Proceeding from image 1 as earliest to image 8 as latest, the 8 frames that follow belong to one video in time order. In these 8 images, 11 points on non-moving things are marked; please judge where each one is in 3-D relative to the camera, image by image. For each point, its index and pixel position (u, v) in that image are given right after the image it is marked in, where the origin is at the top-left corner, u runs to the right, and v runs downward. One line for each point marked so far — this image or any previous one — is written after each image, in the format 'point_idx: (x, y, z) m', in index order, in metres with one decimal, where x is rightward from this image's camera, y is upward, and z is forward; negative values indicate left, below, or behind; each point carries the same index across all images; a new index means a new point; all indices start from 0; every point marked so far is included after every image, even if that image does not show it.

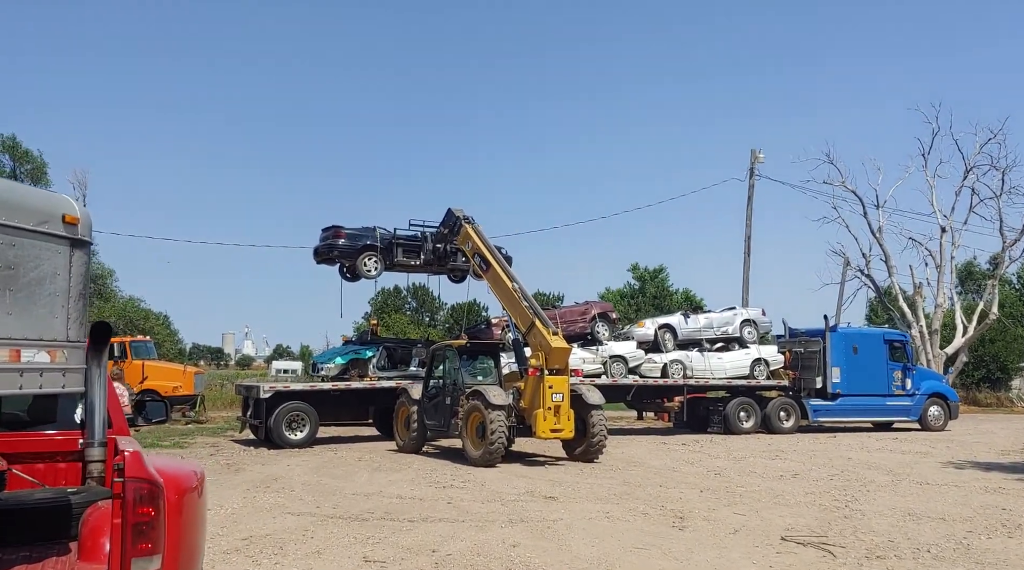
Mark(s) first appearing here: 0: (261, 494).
0: (-3.2, -2.6, +11.3) m
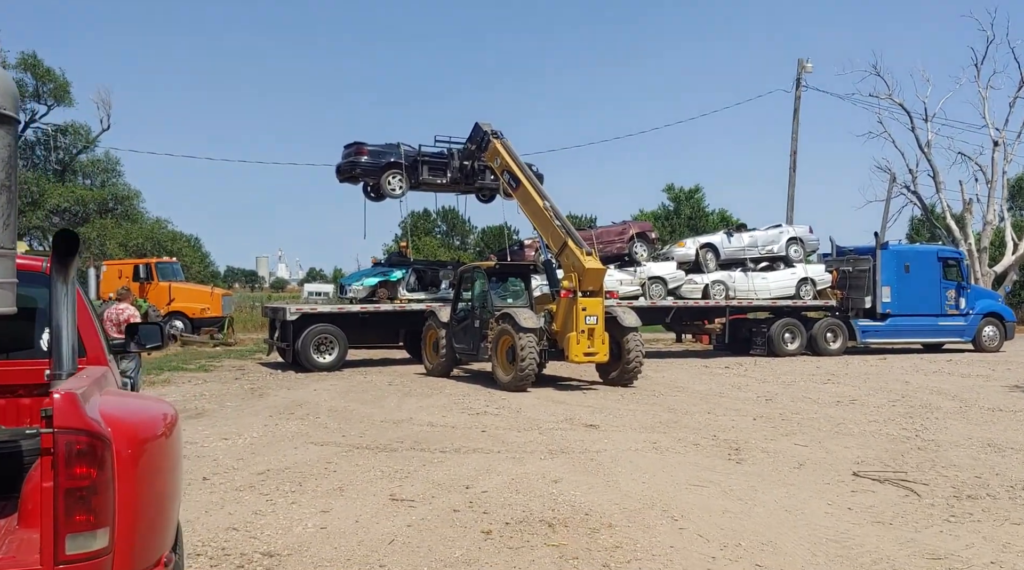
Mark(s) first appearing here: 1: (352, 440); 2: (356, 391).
0: (-2.7, -1.6, +10.7) m
1: (-1.7, -1.6, +9.2) m
2: (-2.4, -1.6, +13.9) m
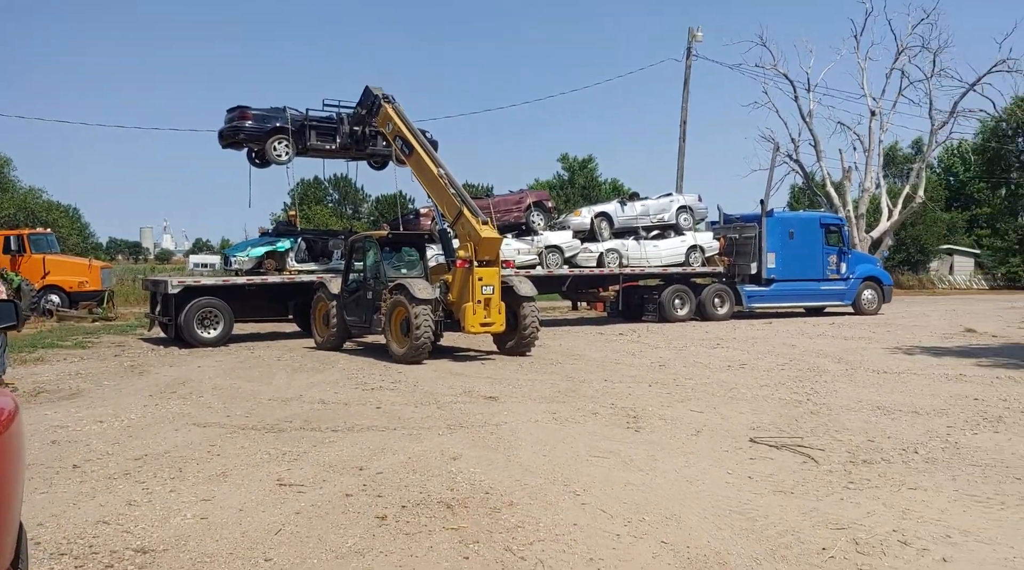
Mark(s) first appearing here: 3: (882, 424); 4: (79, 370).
0: (-3.9, -1.3, +10.1) m
1: (-2.7, -1.3, +8.7) m
2: (-4.0, -1.2, +13.3) m
3: (+3.2, -1.2, +7.8) m
4: (-6.4, -1.3, +13.1) m
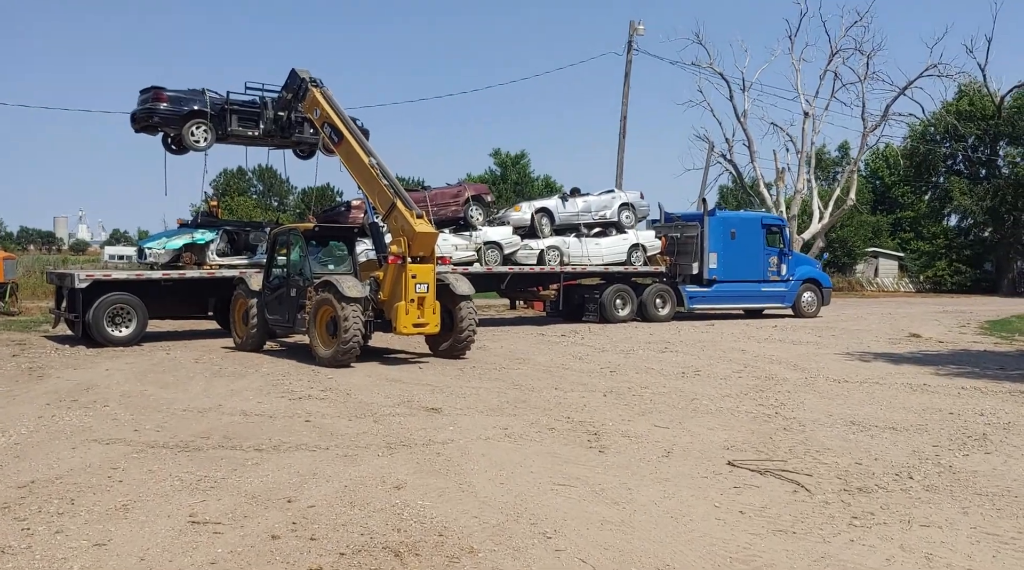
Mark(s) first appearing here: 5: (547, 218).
0: (-4.5, -1.2, +8.9) m
1: (-3.1, -1.3, +7.7) m
2: (-4.8, -1.2, +12.1) m
3: (+2.8, -1.3, +7.2) m
4: (-7.2, -1.2, +11.7) m
5: (+0.8, +1.5, +19.6) m
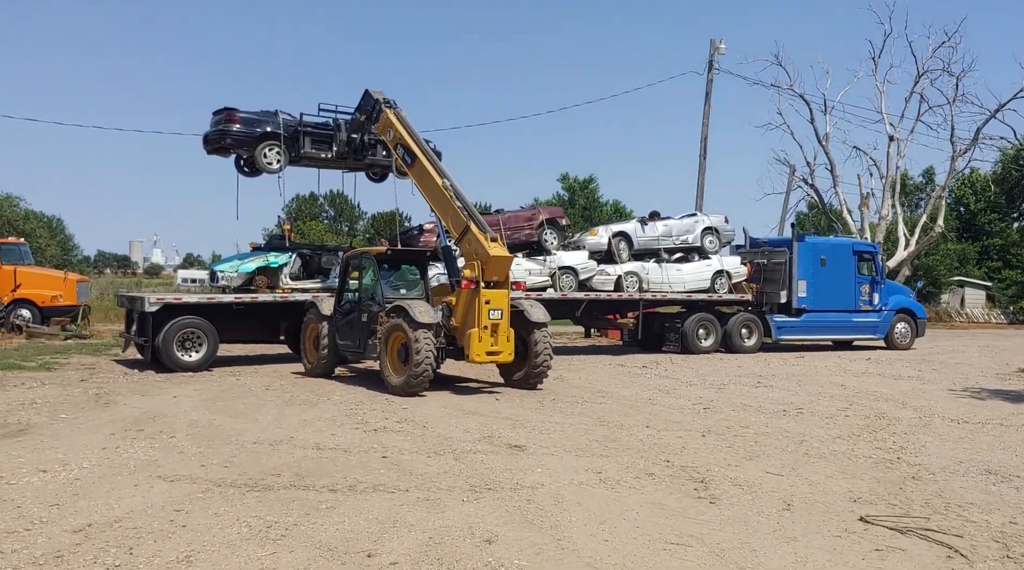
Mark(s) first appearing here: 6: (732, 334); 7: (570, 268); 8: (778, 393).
0: (-3.6, -1.5, +8.5) m
1: (-2.4, -1.5, +7.2) m
2: (-3.7, -1.5, +11.7) m
3: (+3.5, -1.5, +6.3) m
4: (-6.1, -1.4, +11.5) m
5: (+2.4, +0.9, +18.8) m
6: (+4.8, -1.1, +19.4) m
7: (+1.2, +0.3, +17.9) m
8: (+3.7, -1.5, +12.5) m
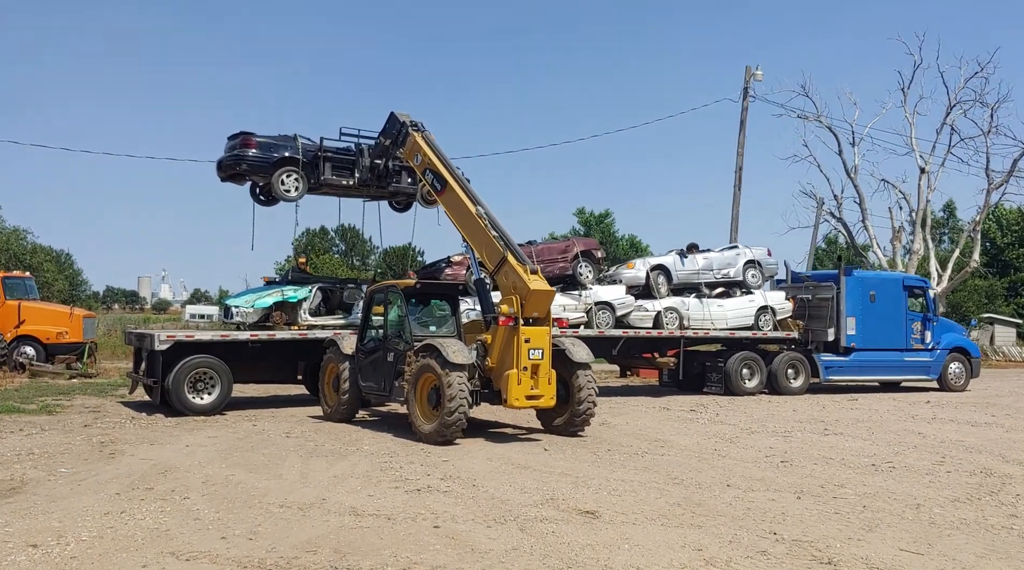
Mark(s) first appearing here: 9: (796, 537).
0: (-3.1, -1.8, +7.3) m
1: (-1.8, -1.7, +6.0) m
2: (-3.2, -1.9, +10.5) m
3: (+4.1, -1.7, +5.1) m
4: (-5.5, -1.9, +10.3) m
5: (+3.0, +0.2, +17.7) m
6: (+5.4, -1.8, +18.1) m
7: (+1.8, -0.3, +16.7) m
8: (+4.3, -2.0, +11.2) m
9: (+2.0, -1.8, +6.3) m
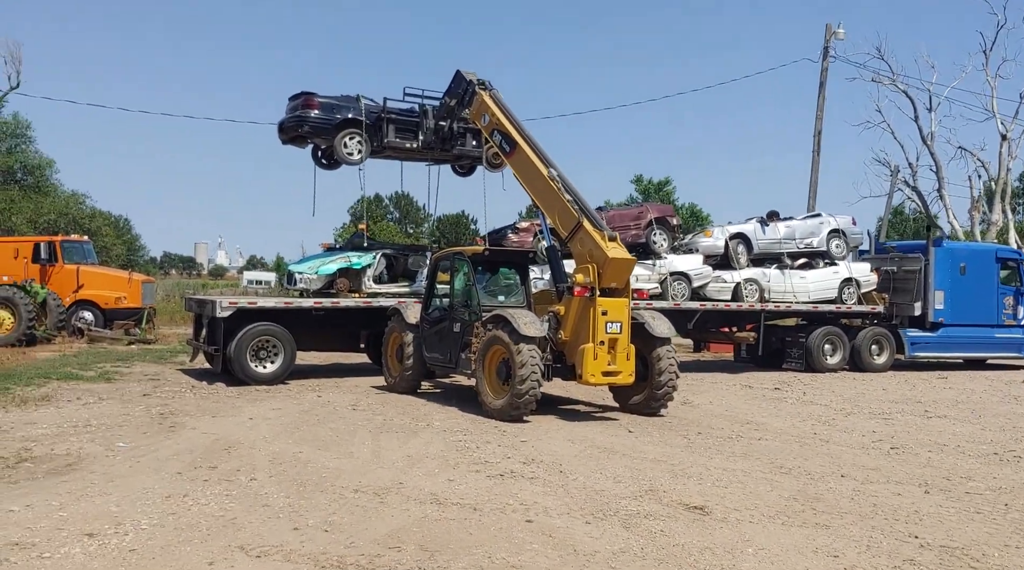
0: (-2.4, -1.5, +6.8) m
1: (-1.2, -1.5, +5.4) m
2: (-2.3, -1.5, +10.0) m
3: (+4.7, -1.6, +4.1) m
4: (-4.6, -1.5, +9.9) m
5: (+4.3, +0.7, +16.7) m
6: (+6.7, -1.2, +17.1) m
7: (+3.0, +0.2, +15.9) m
8: (+5.2, -1.6, +10.3) m
9: (+2.7, -1.6, +5.5) m
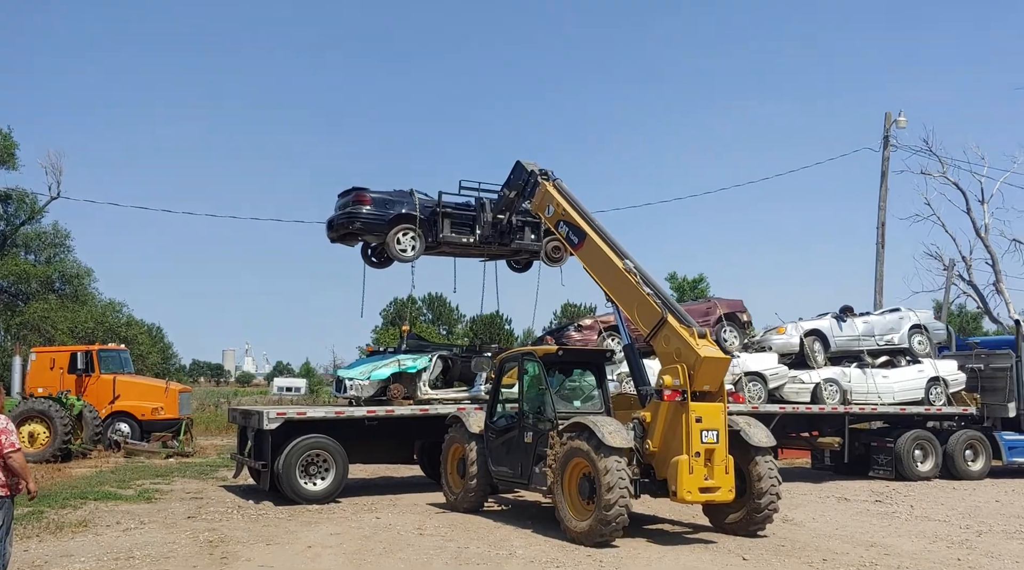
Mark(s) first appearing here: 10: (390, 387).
0: (-1.5, -2.2, +5.7) m
1: (-0.4, -2.1, +4.3) m
2: (-1.3, -2.6, +8.9) m
3: (+5.4, -1.9, +2.9) m
4: (-3.7, -2.6, +8.9) m
5: (+5.4, -1.0, +15.7) m
6: (+7.8, -3.0, +15.7) m
7: (+4.1, -1.5, +14.8) m
8: (+6.2, -2.6, +9.0) m
9: (+3.5, -2.1, +4.3) m
10: (-1.9, -1.6, +13.9) m
